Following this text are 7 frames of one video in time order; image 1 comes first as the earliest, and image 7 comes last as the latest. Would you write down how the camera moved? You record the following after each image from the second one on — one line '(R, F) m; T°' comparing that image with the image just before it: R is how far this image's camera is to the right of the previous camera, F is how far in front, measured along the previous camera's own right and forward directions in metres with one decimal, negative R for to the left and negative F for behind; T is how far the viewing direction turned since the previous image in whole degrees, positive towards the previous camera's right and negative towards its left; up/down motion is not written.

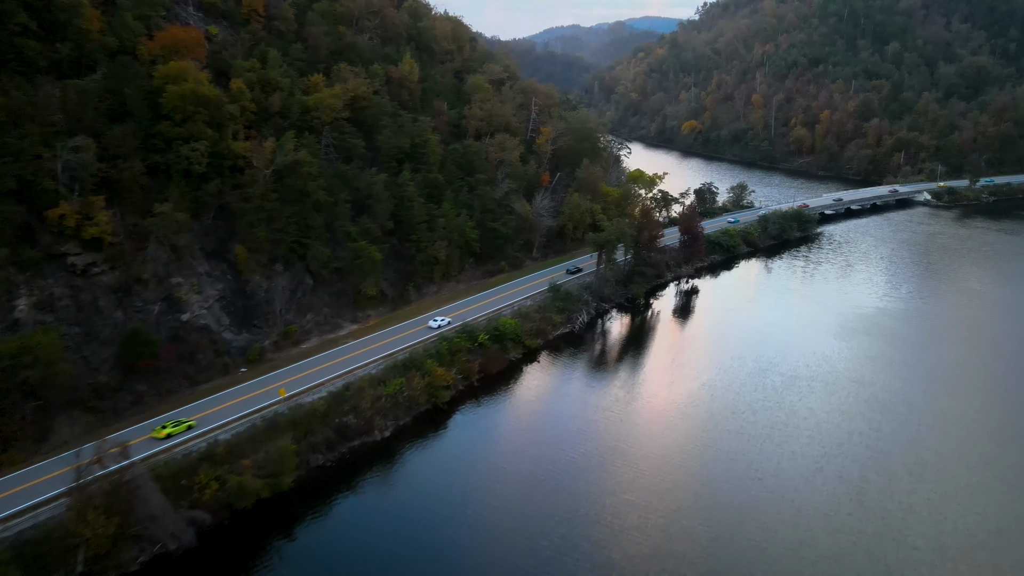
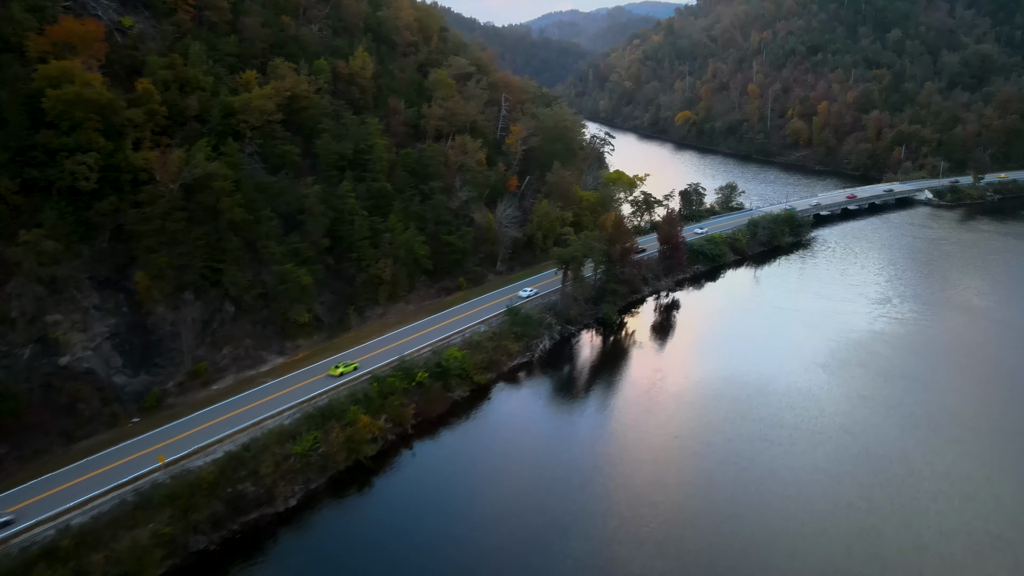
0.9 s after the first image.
(+2.6, +5.1) m; 0°
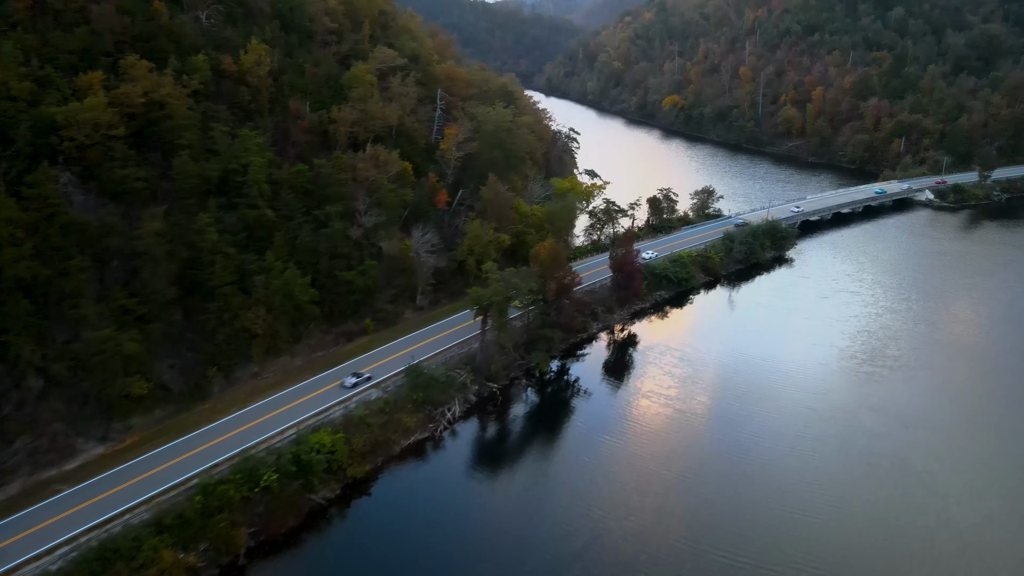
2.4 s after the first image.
(+4.5, +8.5) m; 0°
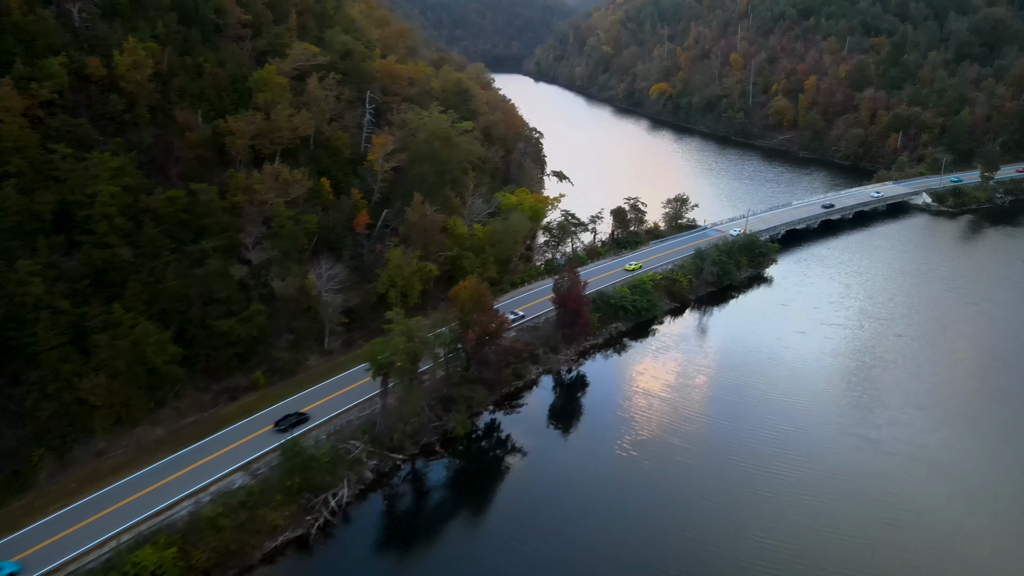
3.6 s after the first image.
(+3.9, +6.6) m; 0°
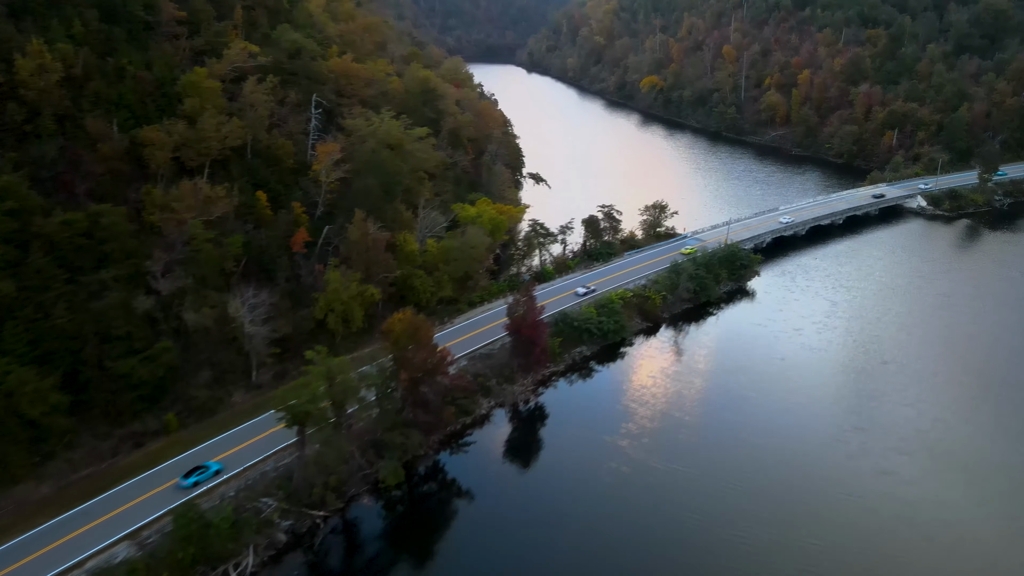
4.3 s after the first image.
(+2.5, +3.7) m; 0°
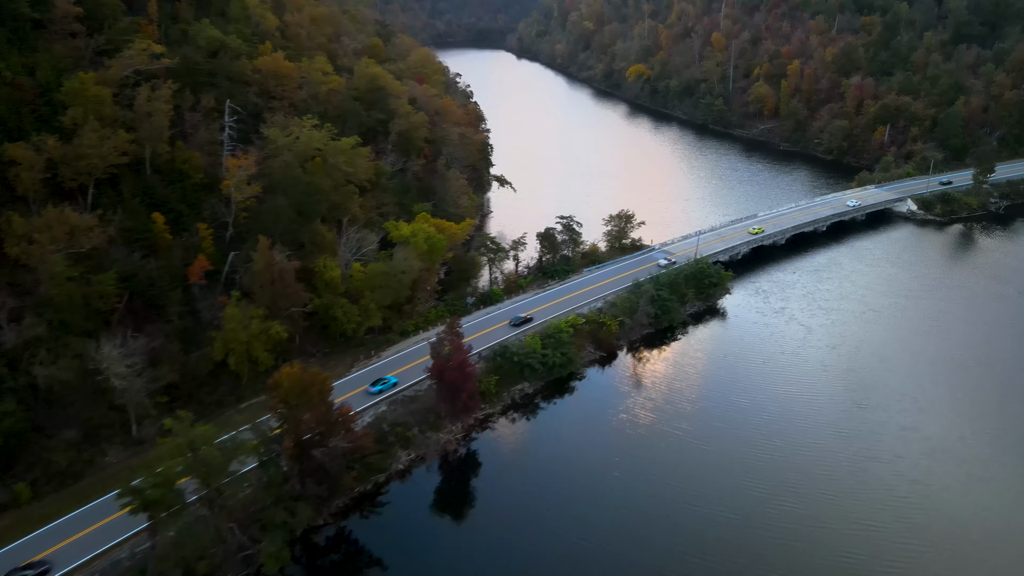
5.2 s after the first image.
(+3.3, +4.6) m; 0°
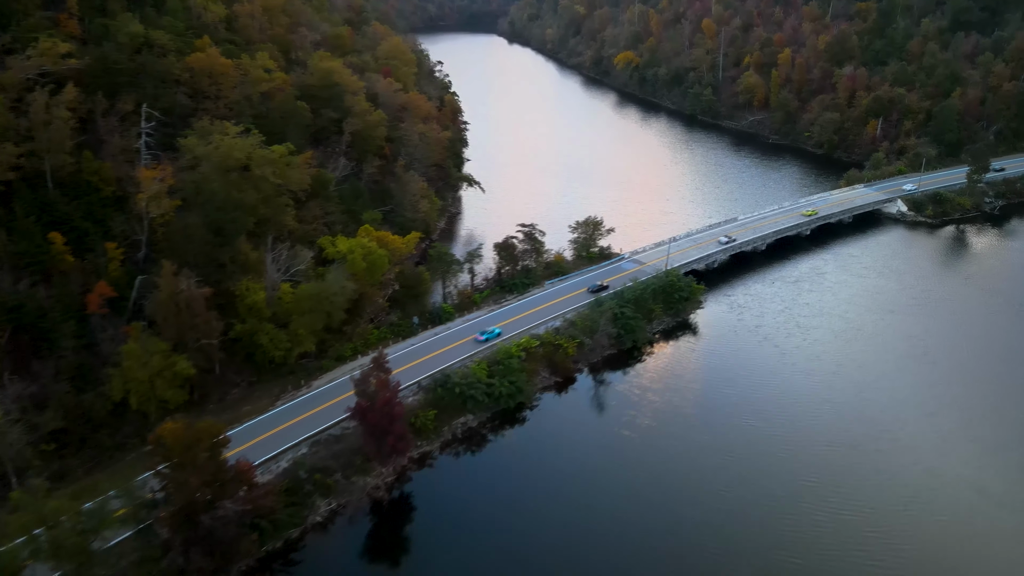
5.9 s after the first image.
(+2.7, +3.5) m; 0°
